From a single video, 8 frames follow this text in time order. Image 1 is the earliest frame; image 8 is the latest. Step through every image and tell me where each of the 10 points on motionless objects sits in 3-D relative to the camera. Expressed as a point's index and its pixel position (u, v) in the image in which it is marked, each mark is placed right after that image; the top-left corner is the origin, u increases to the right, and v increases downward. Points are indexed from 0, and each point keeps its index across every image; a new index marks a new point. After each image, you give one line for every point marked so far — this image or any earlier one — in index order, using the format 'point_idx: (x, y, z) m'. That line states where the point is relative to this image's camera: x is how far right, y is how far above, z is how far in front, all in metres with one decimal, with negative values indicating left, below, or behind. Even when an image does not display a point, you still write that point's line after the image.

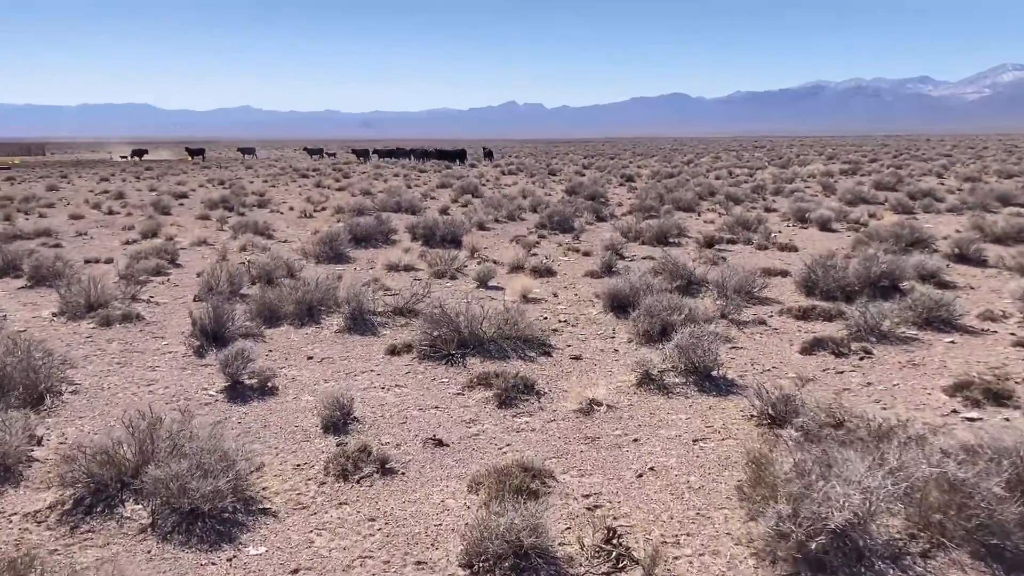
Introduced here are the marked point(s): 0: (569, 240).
0: (+1.1, +0.9, +17.7) m
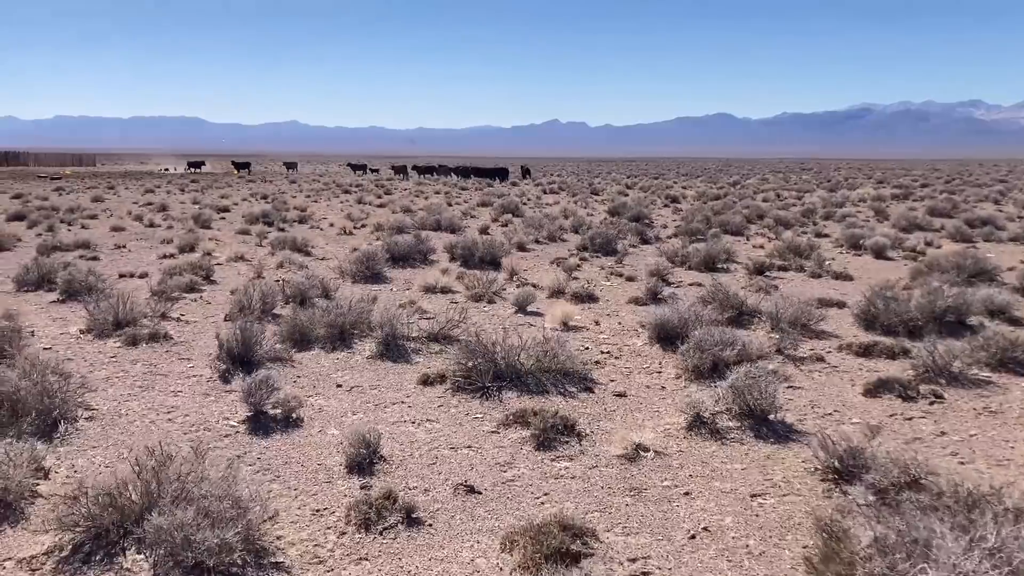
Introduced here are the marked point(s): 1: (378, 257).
0: (+1.8, +0.5, +17.2) m
1: (-2.2, +0.5, +15.6) m
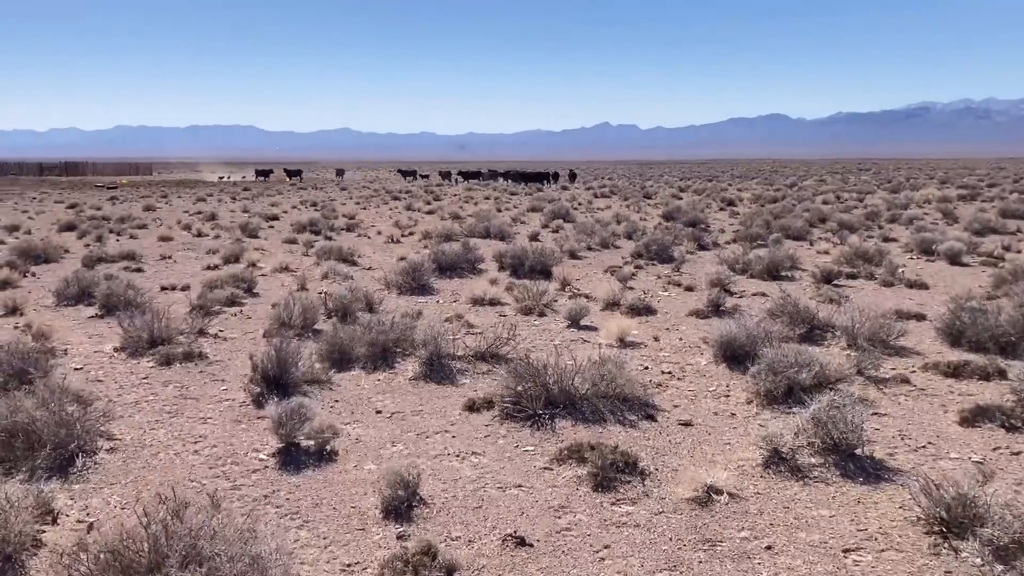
0: (+2.8, +0.3, +16.4) m
1: (-1.4, +0.3, +15.0) m
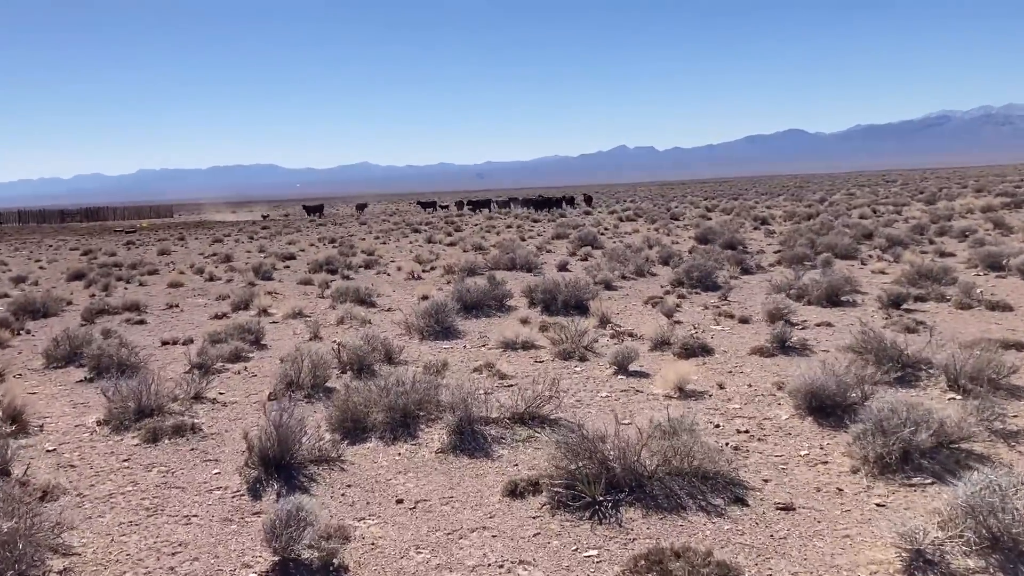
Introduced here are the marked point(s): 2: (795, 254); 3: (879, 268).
0: (+3.3, -0.2, +15.0) m
1: (-0.9, -0.3, +13.7) m
2: (+5.9, +0.7, +19.6) m
3: (+7.0, +0.4, +17.9) m
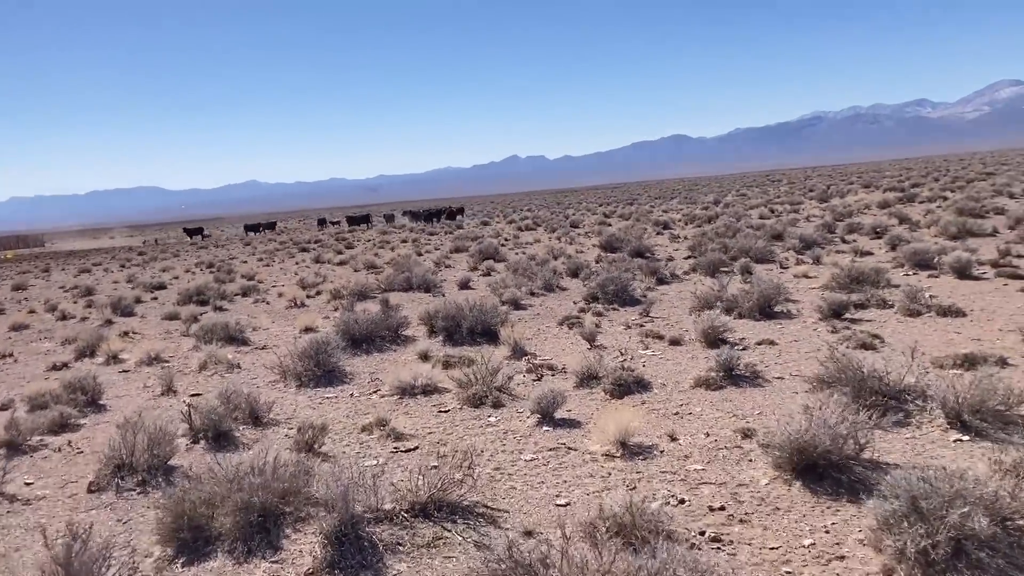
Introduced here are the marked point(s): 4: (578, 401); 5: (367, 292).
0: (+1.8, -0.4, +13.3) m
1: (-2.2, -0.7, +11.5) m
2: (+3.9, +0.5, +18.2) m
3: (+5.2, +0.3, +16.7) m
4: (+0.6, -1.0, +8.6) m
5: (-3.0, -0.1, +19.0) m
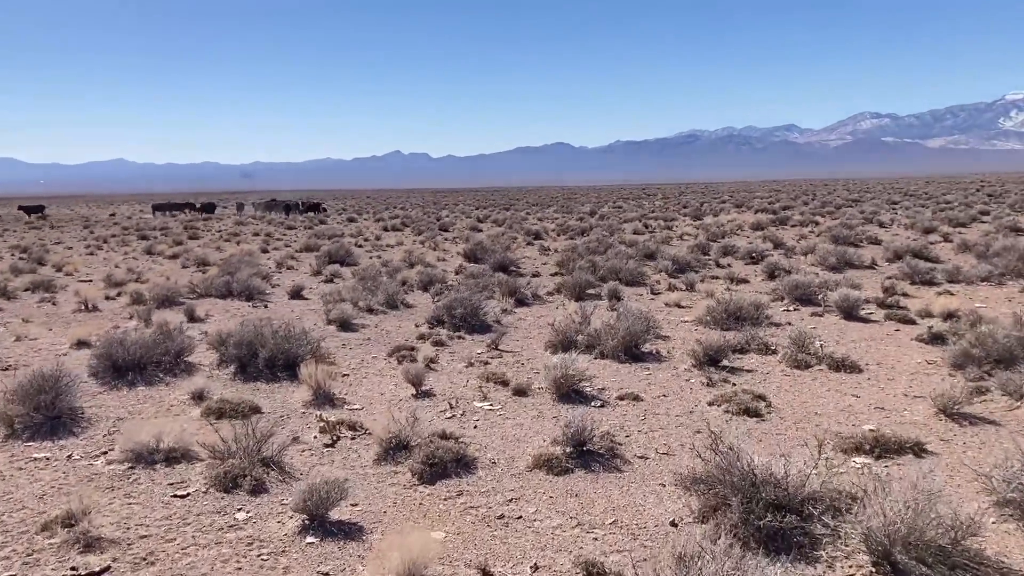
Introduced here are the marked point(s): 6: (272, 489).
0: (-0.3, -0.8, +11.0) m
1: (-4.1, -0.8, +8.8) m
2: (+1.1, +0.1, +16.2) m
3: (+2.6, -0.2, +14.8) m
4: (-0.9, -1.3, +6.2) m
5: (-5.8, -0.2, +16.1) m
6: (-1.6, -1.3, +6.3) m
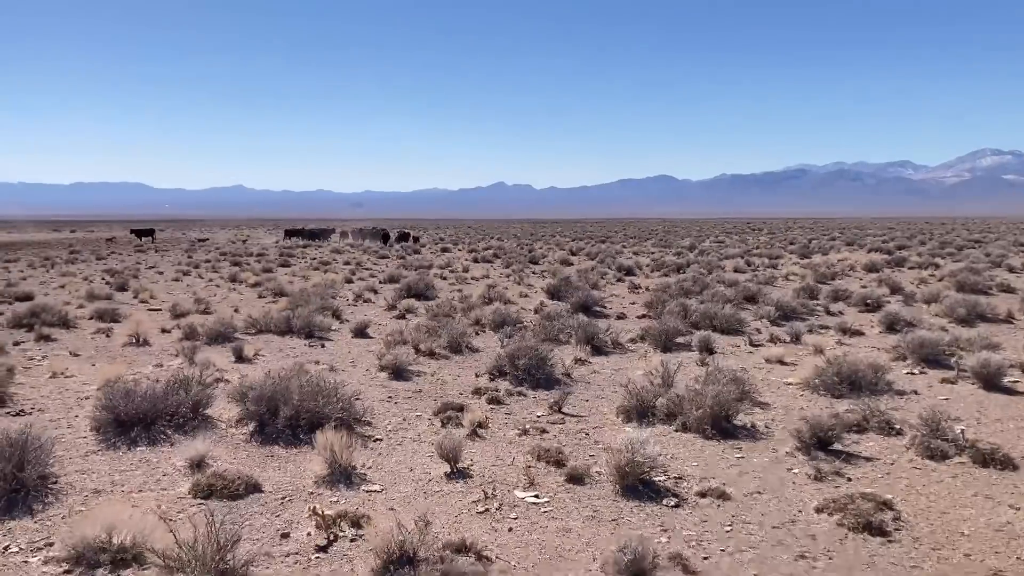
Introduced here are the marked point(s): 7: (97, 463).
0: (+0.3, -1.3, +9.4) m
1: (-3.7, -1.2, +7.5) m
2: (+2.4, -0.7, +14.4) m
3: (+3.7, -1.0, +12.8) m
4: (-0.8, -1.7, +4.6) m
5: (-4.5, -0.7, +15.0) m
6: (-1.5, -1.7, +4.8) m
7: (-3.4, -1.4, +7.8) m
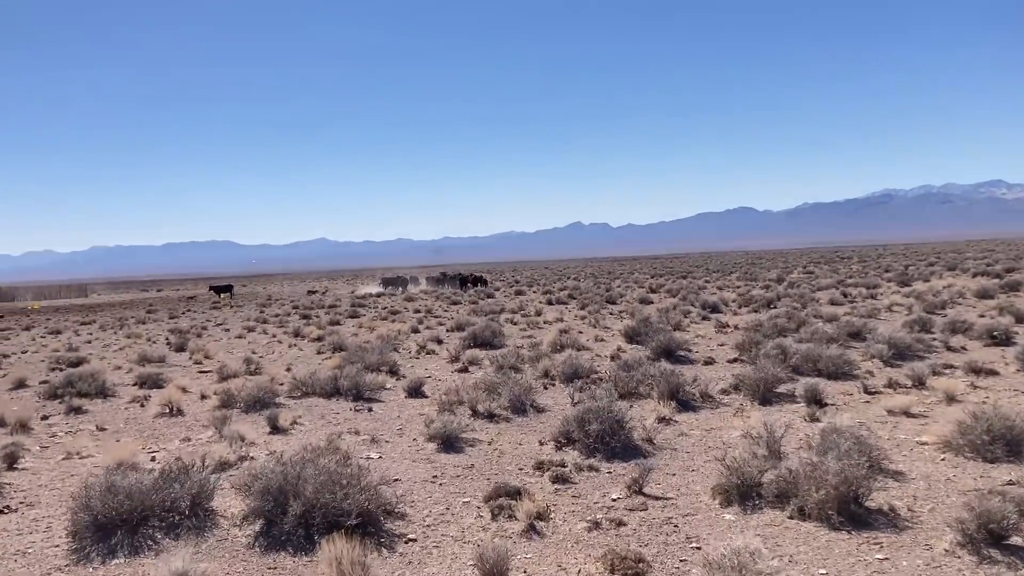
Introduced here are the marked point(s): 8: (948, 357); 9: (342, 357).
0: (+0.9, -1.7, +7.5) m
1: (-3.3, -1.7, +6.0) m
2: (+3.3, -1.2, +12.3) m
3: (+4.5, -1.4, +10.7) m
4: (-0.7, -1.9, +2.8) m
5: (-3.5, -1.6, +13.5) m
6: (-1.3, -2.0, +3.0) m
7: (-3.0, -1.9, +6.2) m
8: (+7.2, -1.1, +15.2) m
9: (-3.5, -1.4, +19.2) m
